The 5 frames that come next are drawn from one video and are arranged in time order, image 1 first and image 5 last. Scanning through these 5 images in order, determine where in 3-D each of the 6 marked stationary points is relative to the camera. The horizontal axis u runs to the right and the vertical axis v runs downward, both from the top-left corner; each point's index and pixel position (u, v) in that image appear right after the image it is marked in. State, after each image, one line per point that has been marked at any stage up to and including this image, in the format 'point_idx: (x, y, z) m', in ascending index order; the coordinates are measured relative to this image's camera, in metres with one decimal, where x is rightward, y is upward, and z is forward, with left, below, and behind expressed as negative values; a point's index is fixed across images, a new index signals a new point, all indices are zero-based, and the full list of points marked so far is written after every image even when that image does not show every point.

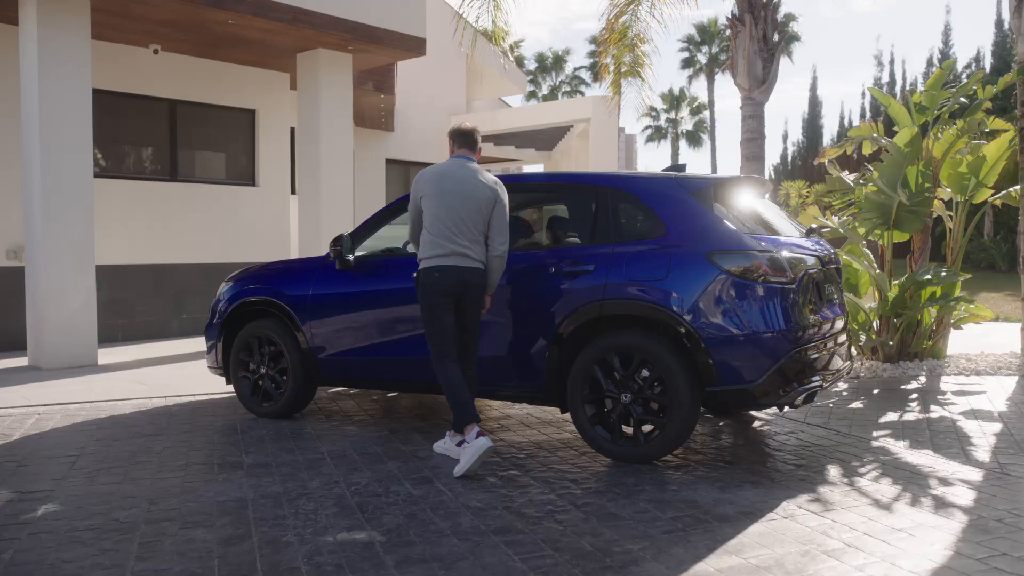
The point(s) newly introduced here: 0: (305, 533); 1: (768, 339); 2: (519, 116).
0: (-1.0, -1.2, +4.0) m
1: (+1.5, -0.3, +4.9) m
2: (+0.2, +4.0, +19.5) m
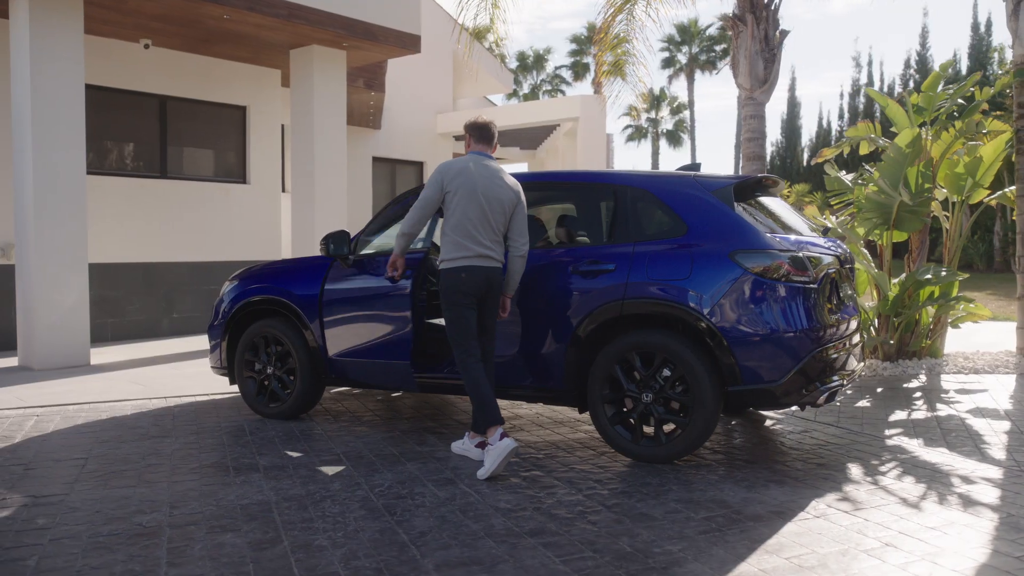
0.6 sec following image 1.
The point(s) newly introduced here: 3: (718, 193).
0: (-0.8, -1.1, +3.9) m
1: (+1.6, -0.3, +4.9) m
2: (-0.1, +4.0, +19.4) m
3: (+1.3, +0.6, +5.3) m
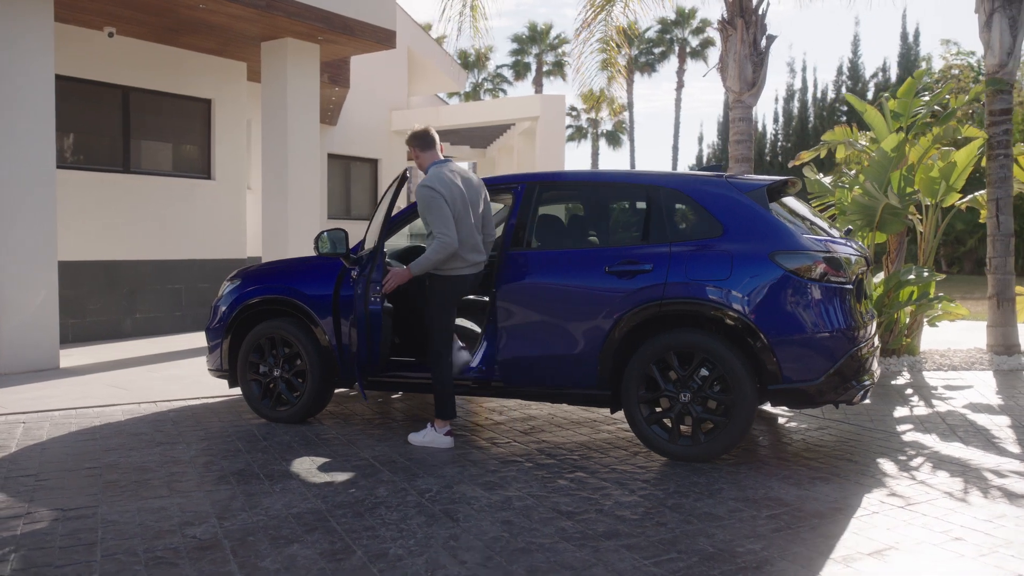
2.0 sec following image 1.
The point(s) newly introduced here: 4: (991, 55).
0: (-0.5, -1.2, +3.8) m
1: (+1.9, -0.3, +5.0) m
2: (-1.1, +4.0, +19.3) m
3: (+1.5, +0.6, +5.3) m
4: (+5.0, +2.4, +8.9) m
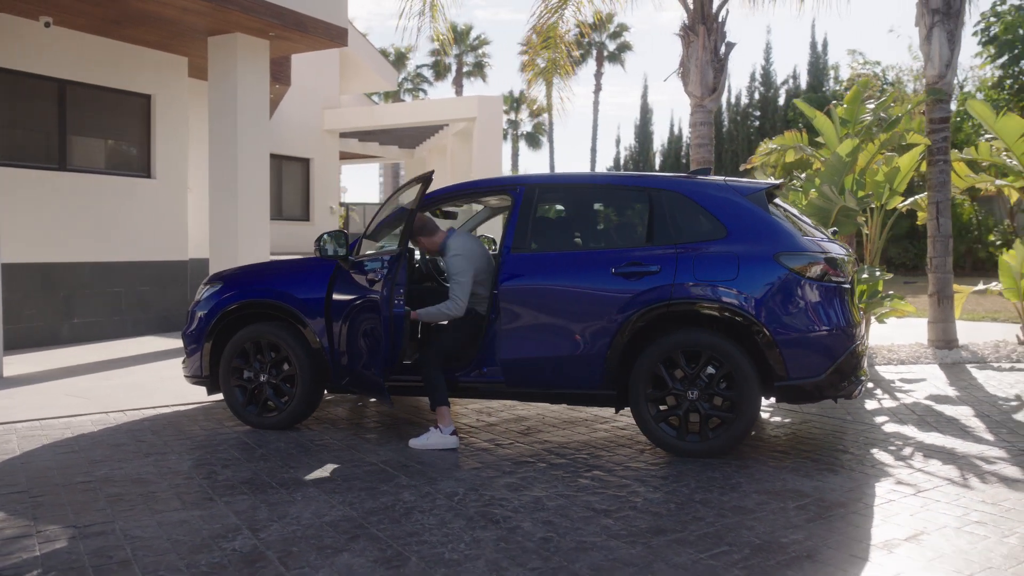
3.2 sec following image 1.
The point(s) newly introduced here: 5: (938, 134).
0: (-0.2, -1.2, +3.8) m
1: (+1.9, -0.3, +5.2) m
2: (-2.6, +4.0, +19.1) m
3: (+1.6, +0.6, +5.5) m
4: (+4.7, +2.5, +9.4) m
5: (+4.7, +1.7, +9.3) m
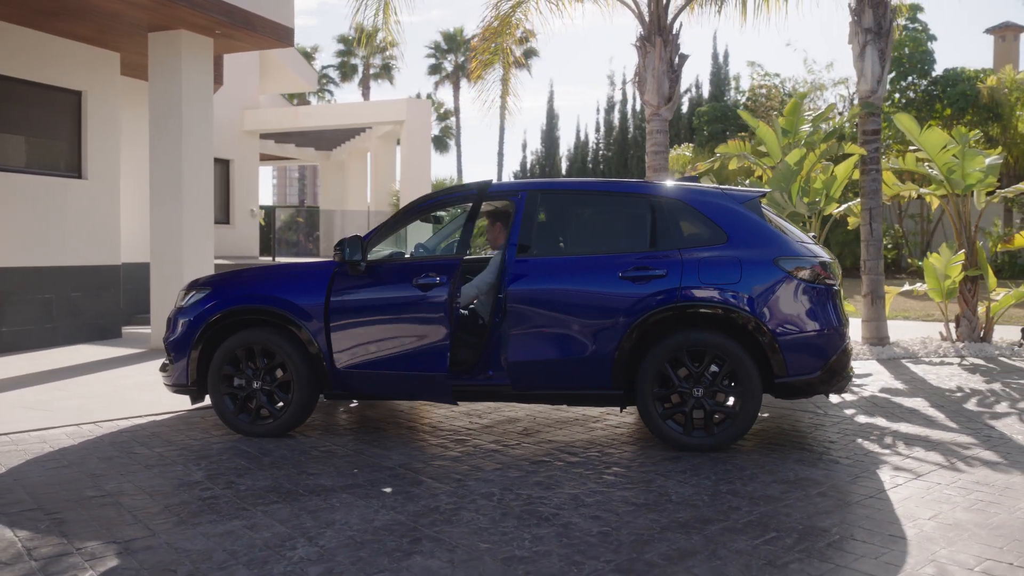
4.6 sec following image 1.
0: (+0.1, -1.2, +3.9) m
1: (+2.0, -0.3, +5.6) m
2: (-4.2, +3.9, +18.8) m
3: (+1.6, +0.6, +5.8) m
4: (+4.2, +2.5, +10.1) m
5: (+4.2, +1.7, +10.0) m
